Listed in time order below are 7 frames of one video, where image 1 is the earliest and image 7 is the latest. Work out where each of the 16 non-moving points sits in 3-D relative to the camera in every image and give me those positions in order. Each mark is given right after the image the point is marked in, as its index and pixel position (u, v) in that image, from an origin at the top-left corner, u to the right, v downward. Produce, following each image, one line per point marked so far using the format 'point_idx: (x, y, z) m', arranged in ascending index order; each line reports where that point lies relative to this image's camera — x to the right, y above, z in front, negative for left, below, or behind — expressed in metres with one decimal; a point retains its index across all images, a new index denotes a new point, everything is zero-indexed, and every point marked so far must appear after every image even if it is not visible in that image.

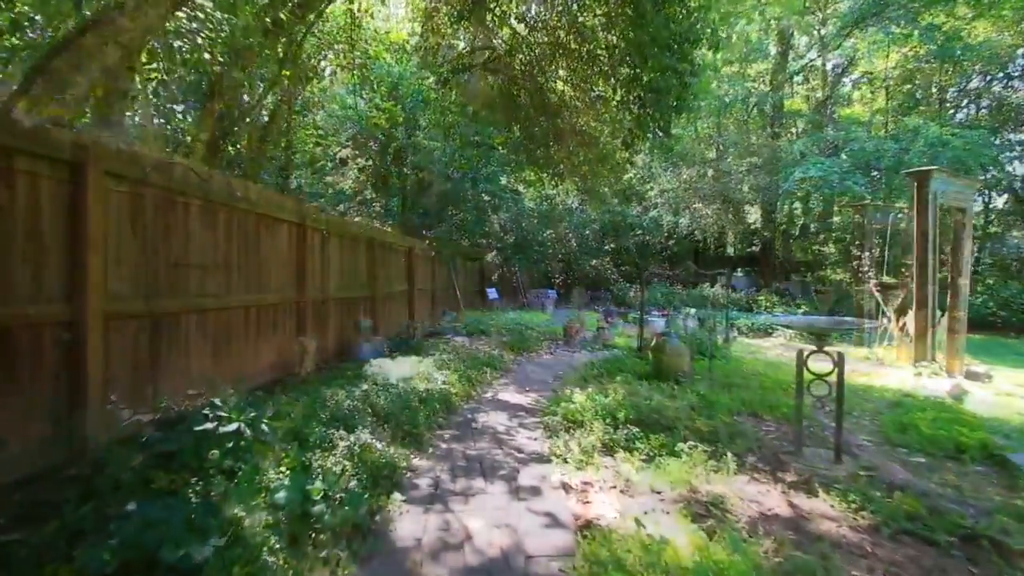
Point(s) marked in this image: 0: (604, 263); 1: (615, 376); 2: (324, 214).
0: (+3.2, +0.9, +17.7) m
1: (+0.9, -0.8, +4.3) m
2: (-2.1, +0.8, +5.4) m
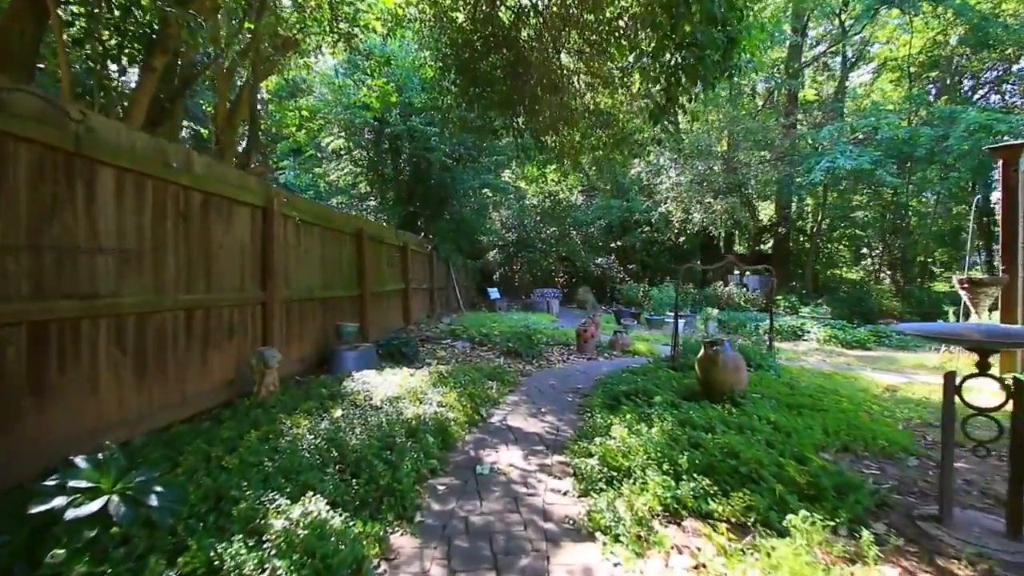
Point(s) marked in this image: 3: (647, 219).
0: (+3.3, +0.9, +16.9) m
1: (+1.0, -0.8, +3.4) m
2: (-2.0, +0.8, +4.6) m
3: (+4.5, +2.3, +16.4) m
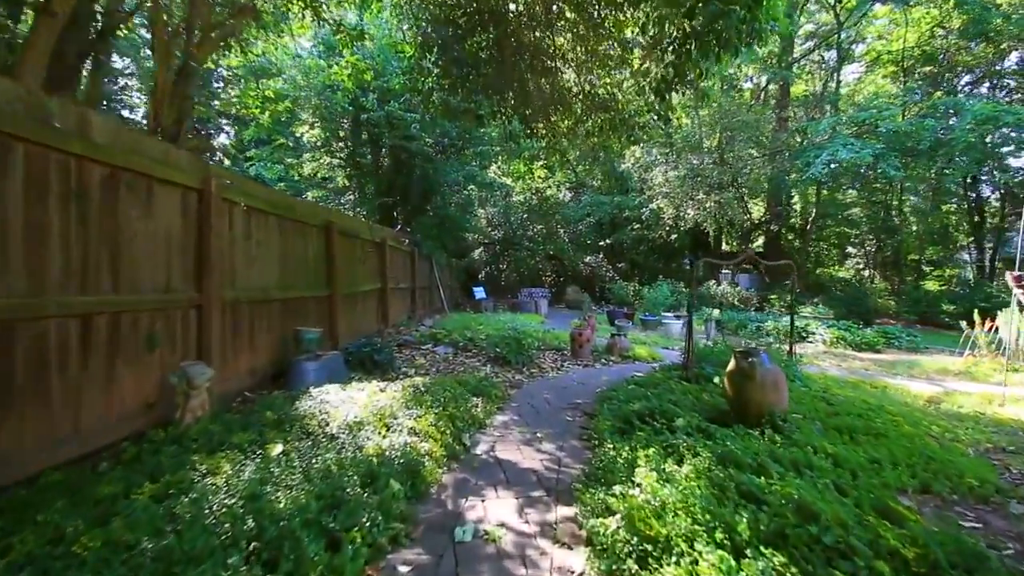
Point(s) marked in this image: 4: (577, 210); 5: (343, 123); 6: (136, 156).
0: (+2.8, +0.9, +16.3) m
1: (+0.9, -0.8, +2.8) m
2: (-2.1, +0.8, +3.9) m
3: (+4.1, +2.4, +15.9) m
4: (+2.2, +2.6, +16.3) m
5: (-3.3, +3.2, +9.6) m
6: (-2.1, +0.7, +2.7) m
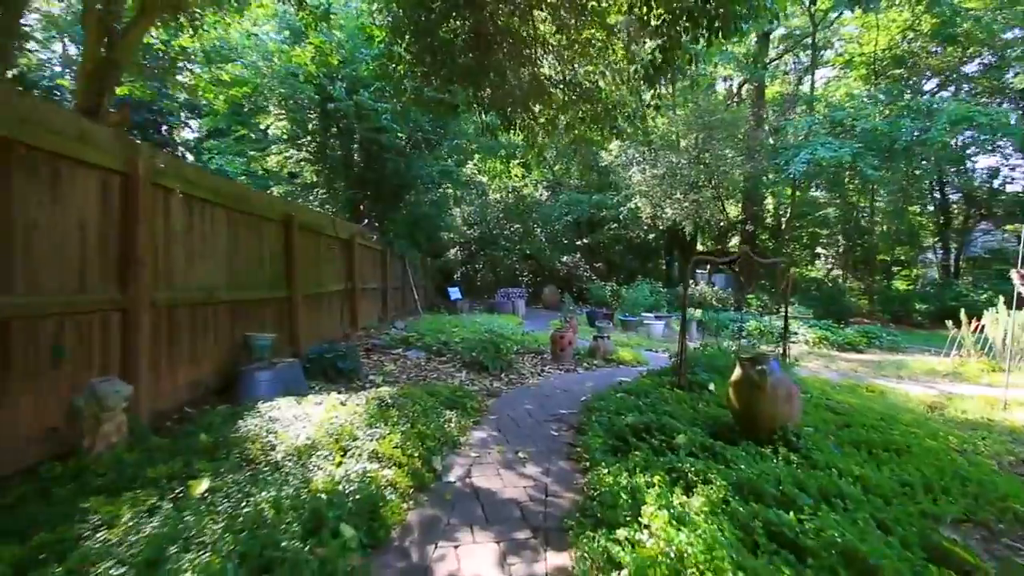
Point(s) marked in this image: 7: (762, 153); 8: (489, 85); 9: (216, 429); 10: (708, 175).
0: (+2.1, +0.9, +16.1) m
1: (+0.8, -0.7, +2.5) m
2: (-2.2, +0.8, +3.4) m
3: (+3.3, +2.4, +15.7) m
4: (+1.4, +2.6, +16.0) m
5: (-3.7, +3.2, +9.0) m
6: (-2.2, +0.7, +2.2) m
7: (+6.7, +3.6, +13.1) m
8: (-0.3, +2.4, +5.6) m
9: (-1.6, -0.8, +2.6) m
10: (+5.4, +3.1, +13.3) m
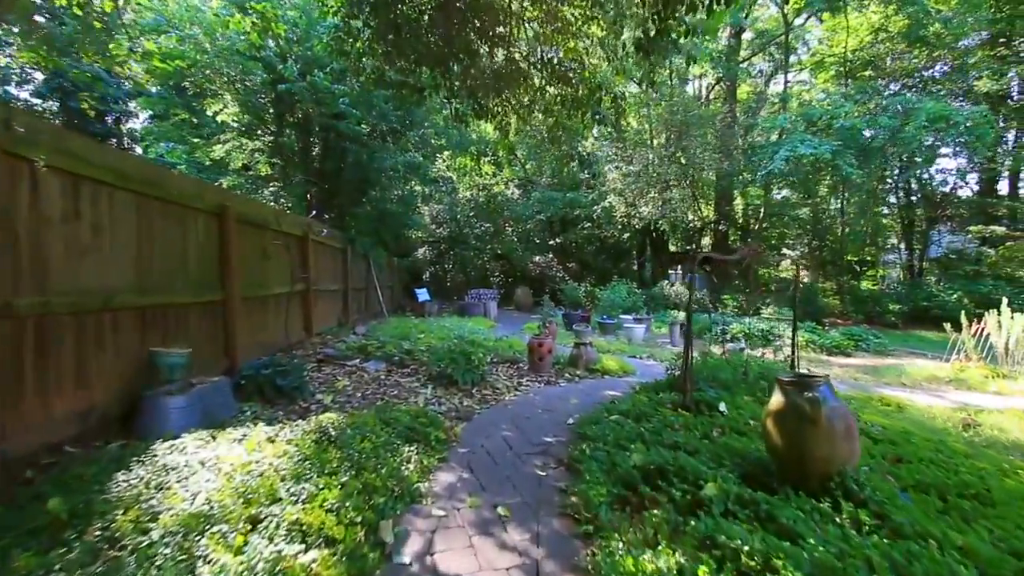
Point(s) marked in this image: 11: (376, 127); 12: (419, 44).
0: (+1.1, +0.9, +15.5) m
1: (+0.7, -0.8, +1.9) m
2: (-2.4, +0.8, +2.7) m
3: (+2.4, +2.3, +15.3) m
4: (+0.5, +2.6, +15.5) m
5: (-4.2, +3.2, +8.2) m
6: (-2.3, +0.7, +1.5) m
7: (+5.9, +3.6, +12.9) m
8: (-0.6, +2.3, +5.0) m
9: (-1.7, -0.8, +1.9) m
10: (+4.6, +3.1, +13.0) m
11: (-2.4, +2.9, +8.6) m
12: (-0.9, +2.5, +4.8) m
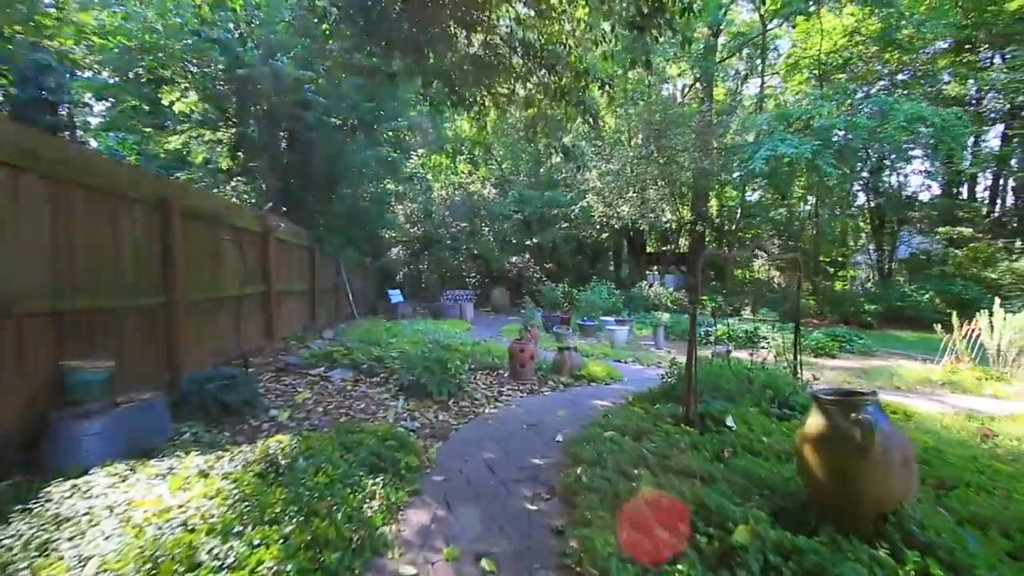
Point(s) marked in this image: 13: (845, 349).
0: (+0.4, +0.9, +15.2) m
1: (+0.7, -0.8, +1.6) m
2: (-2.5, +0.8, +2.2) m
3: (+1.7, +2.3, +15.0) m
4: (-0.3, +2.6, +15.1) m
5: (-4.6, +3.2, +7.6) m
6: (-2.3, +0.7, +1.0) m
7: (+5.3, +3.6, +12.8) m
8: (-0.8, +2.3, +4.6) m
9: (-1.7, -0.8, +1.5) m
10: (+4.0, +3.1, +12.8) m
11: (-2.8, +2.8, +8.1) m
12: (-1.1, +2.4, +4.3) m
13: (+5.0, -0.9, +7.4) m
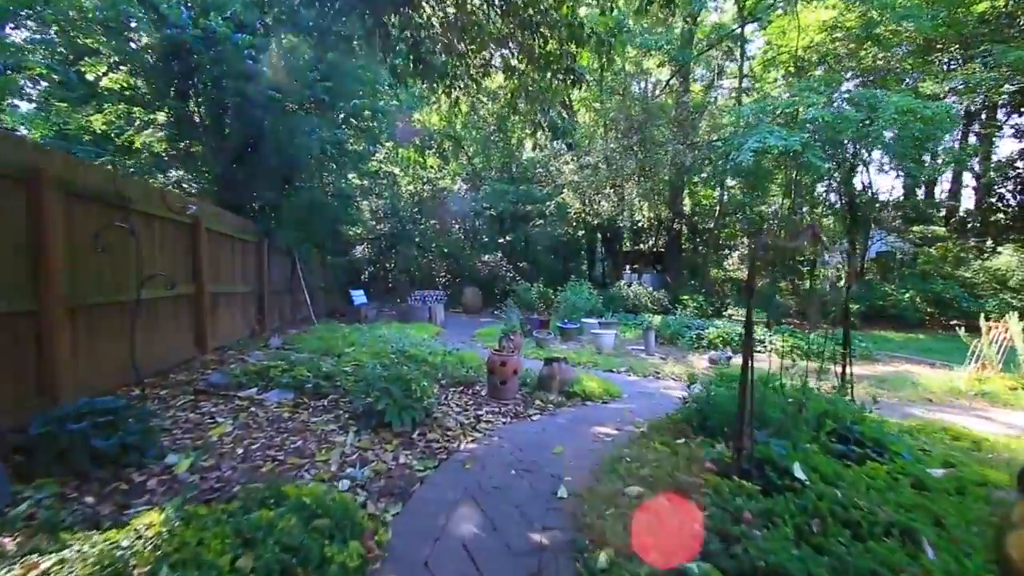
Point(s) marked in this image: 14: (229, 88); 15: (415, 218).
0: (-0.4, +0.9, +14.4) m
1: (+0.7, -0.8, +0.8) m
2: (-2.5, +0.8, +1.2) m
3: (+0.9, +2.3, +14.3) m
4: (-1.1, +2.6, +14.3) m
5: (-4.9, +3.1, +6.5) m
6: (-2.2, +0.7, +0.1) m
7: (+4.7, +3.6, +12.3) m
8: (-0.9, +2.3, +3.8) m
9: (-1.7, -0.8, +0.6) m
10: (+3.3, +3.1, +12.3) m
11: (-3.2, +2.8, +7.1) m
12: (-1.3, +2.4, +3.5) m
13: (+4.7, -0.9, +6.9) m
14: (-3.8, +2.7, +6.6) m
15: (-2.6, +1.9, +13.2) m
